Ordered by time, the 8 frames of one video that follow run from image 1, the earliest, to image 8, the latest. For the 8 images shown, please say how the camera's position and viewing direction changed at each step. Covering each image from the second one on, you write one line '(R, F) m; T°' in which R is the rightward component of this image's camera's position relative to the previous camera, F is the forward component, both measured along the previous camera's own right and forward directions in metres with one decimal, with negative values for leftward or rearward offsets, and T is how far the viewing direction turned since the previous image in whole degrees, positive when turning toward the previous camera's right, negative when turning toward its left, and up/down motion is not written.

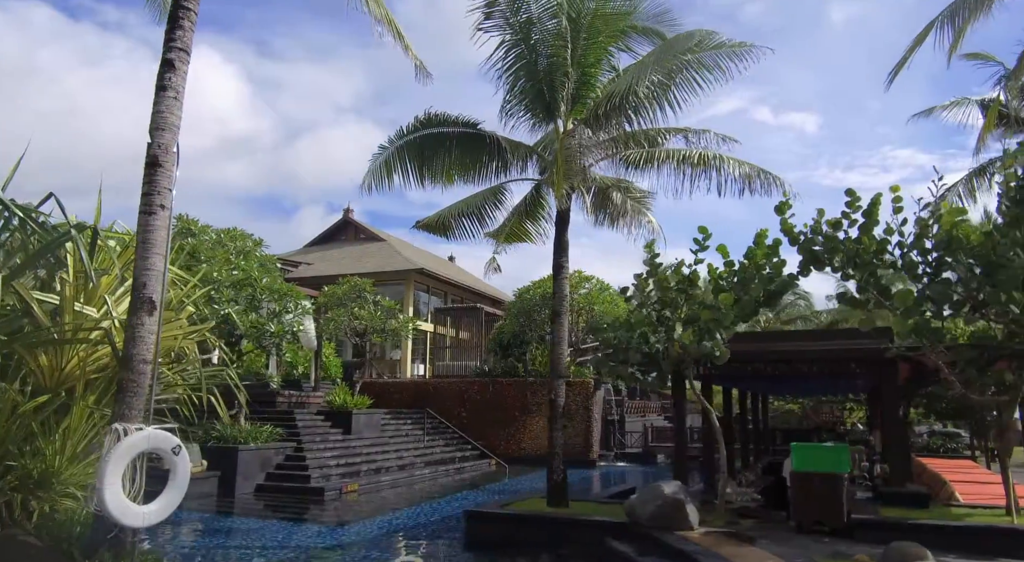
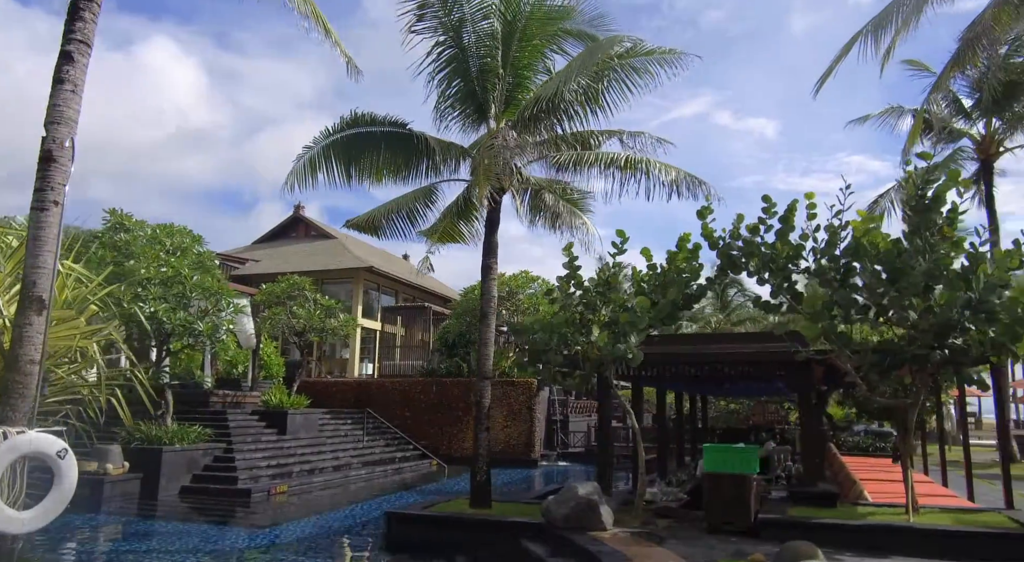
(+0.4, 0.0) m; +3°
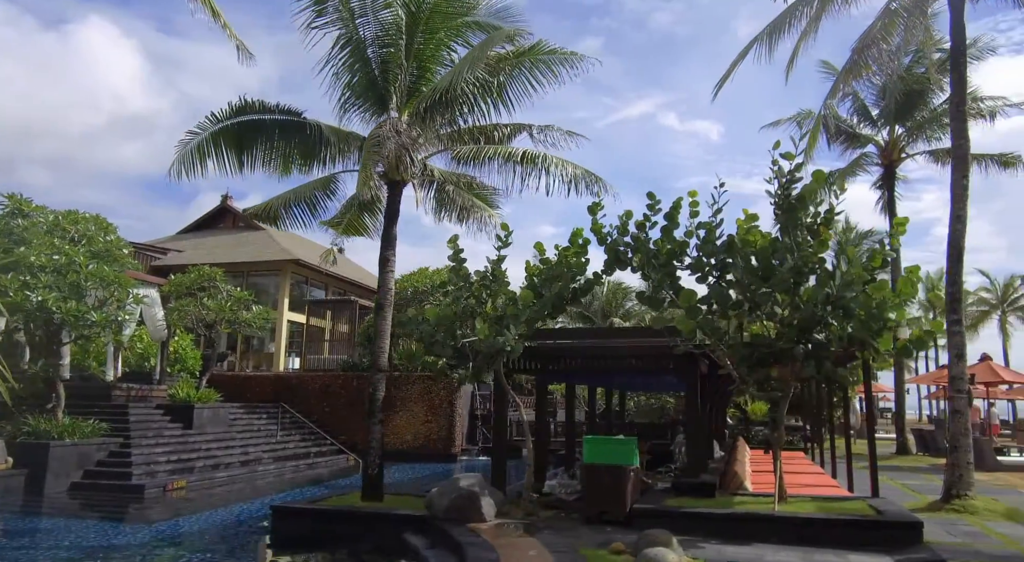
(+0.6, 0.0) m; +5°
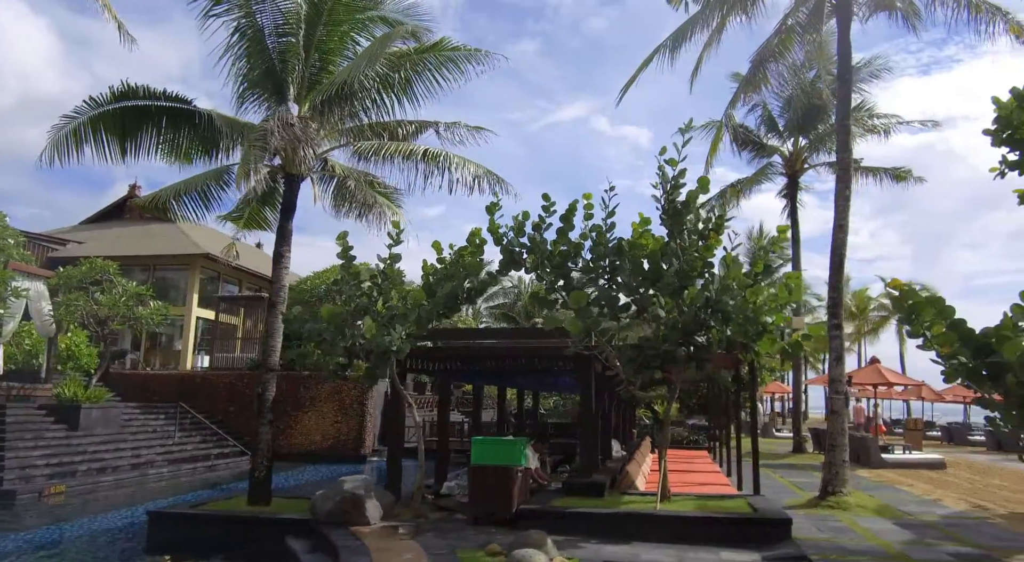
(+0.4, +0.1) m; +6°
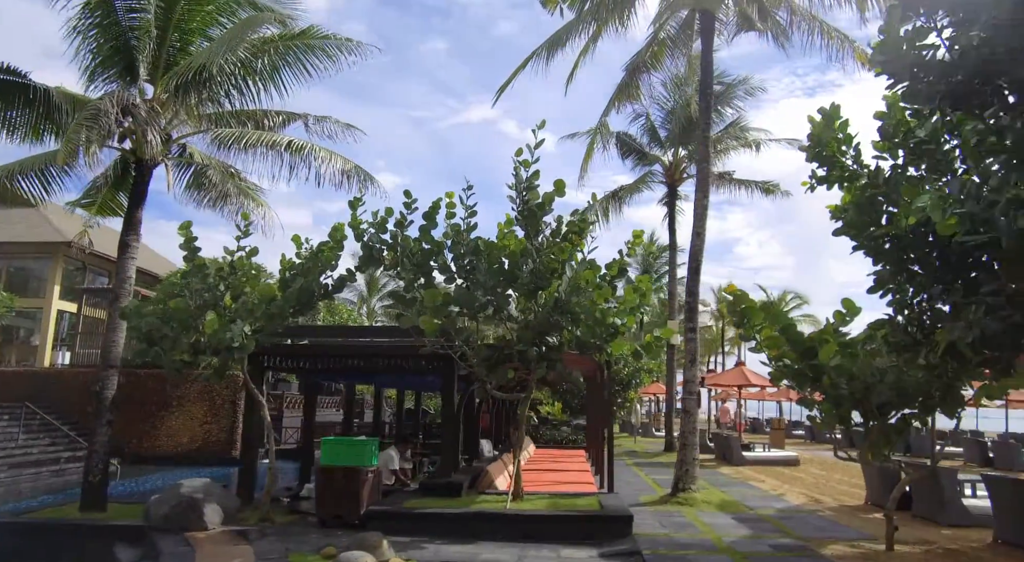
(+0.4, 0.0) m; +8°
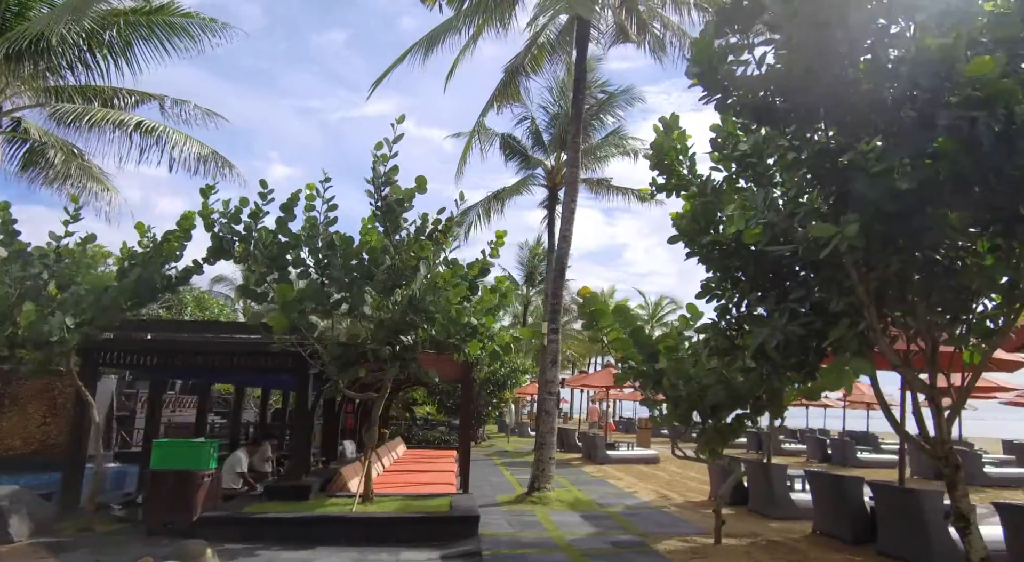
(+0.3, +0.1) m; +9°
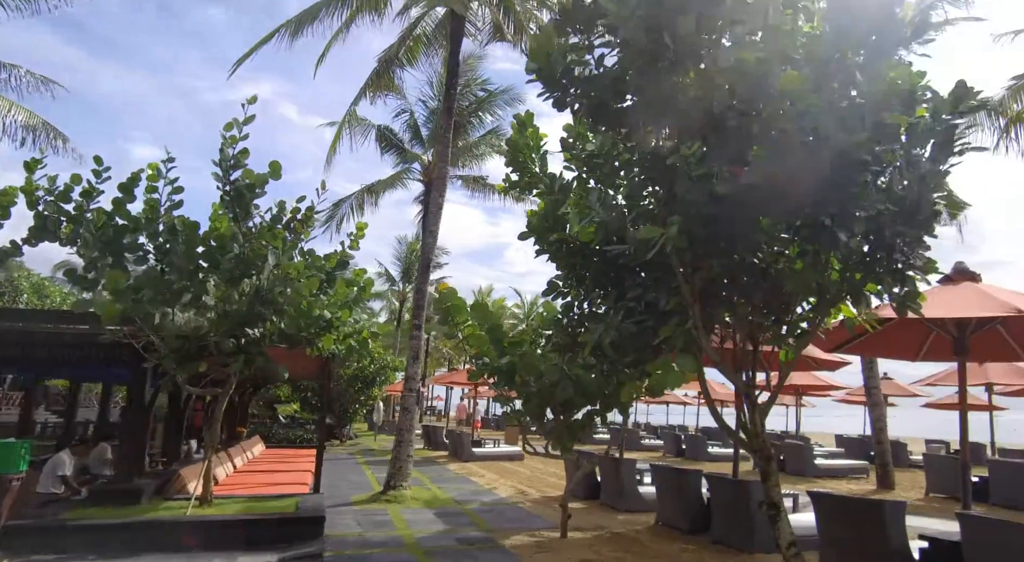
(+0.2, +0.1) m; +9°
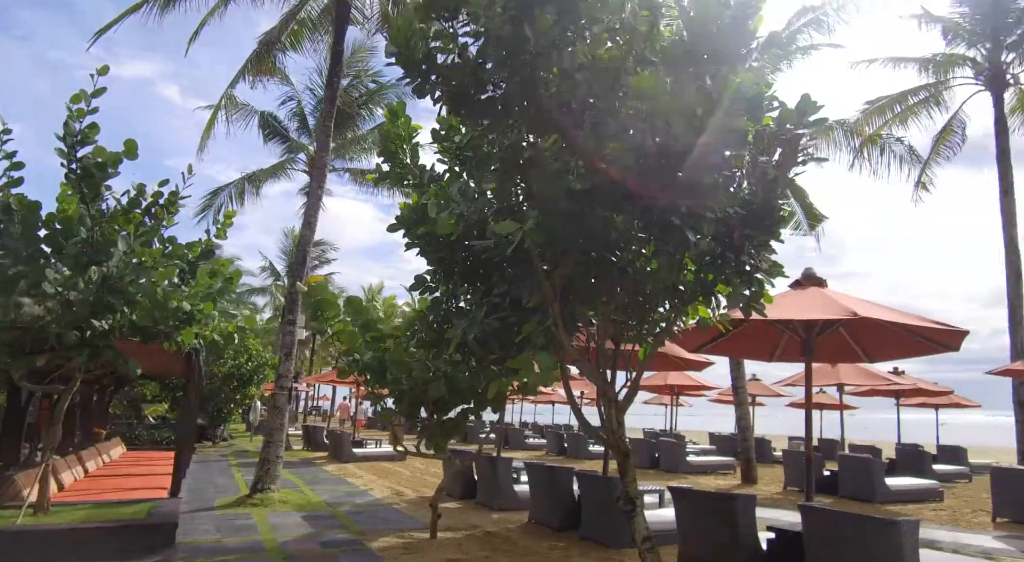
(+0.2, +0.1) m; +8°
